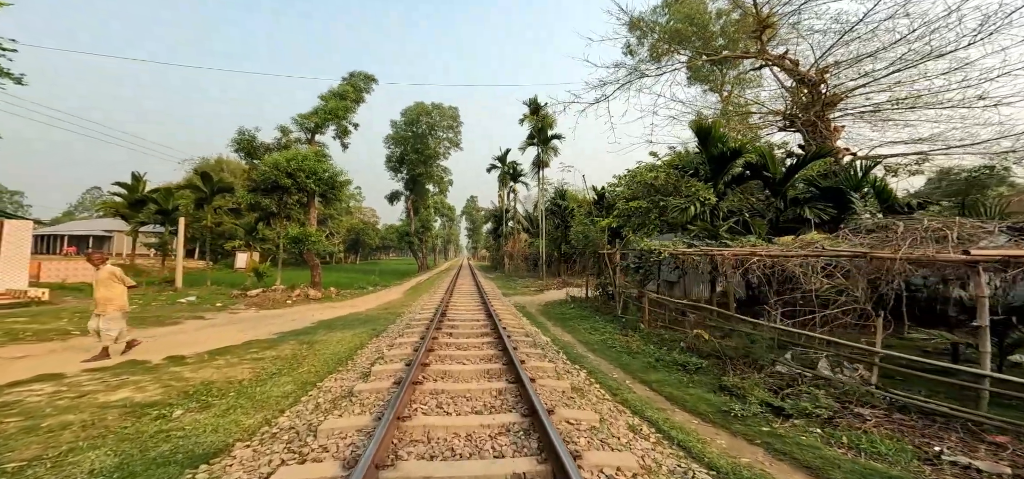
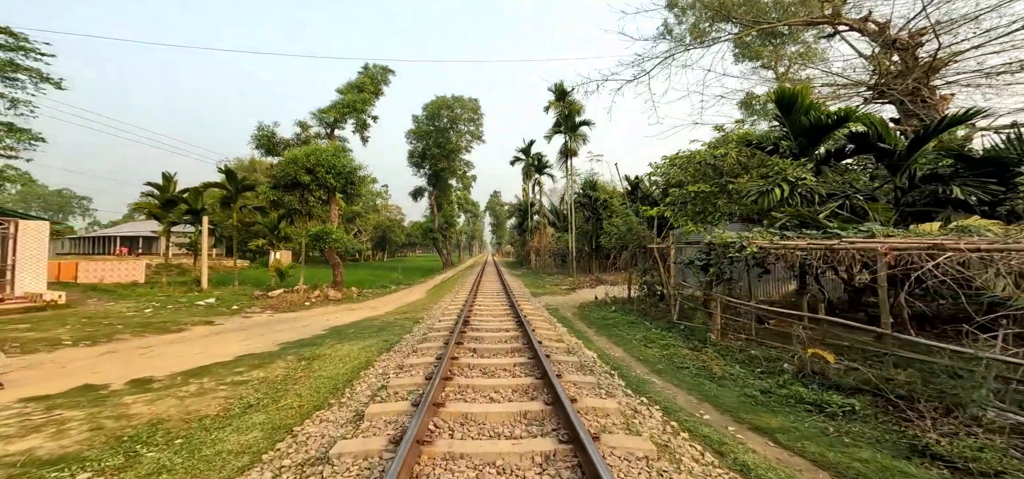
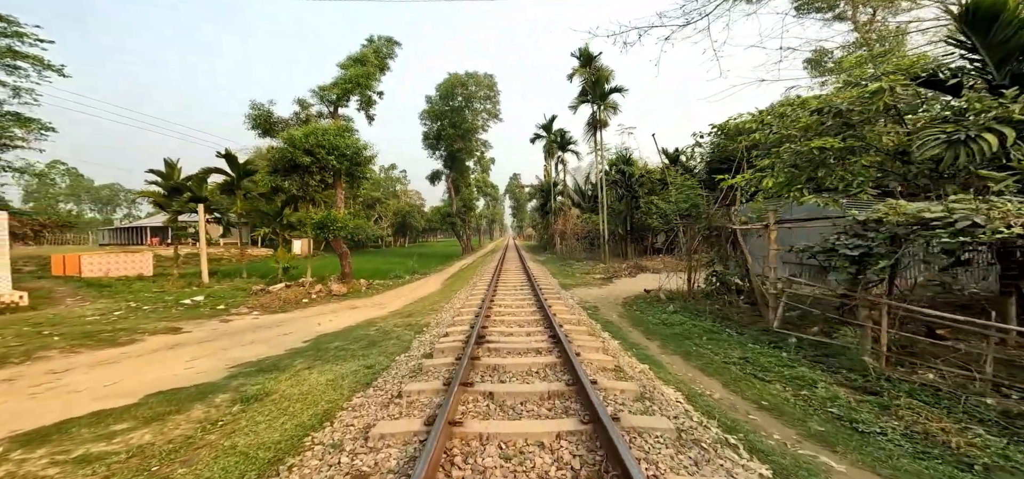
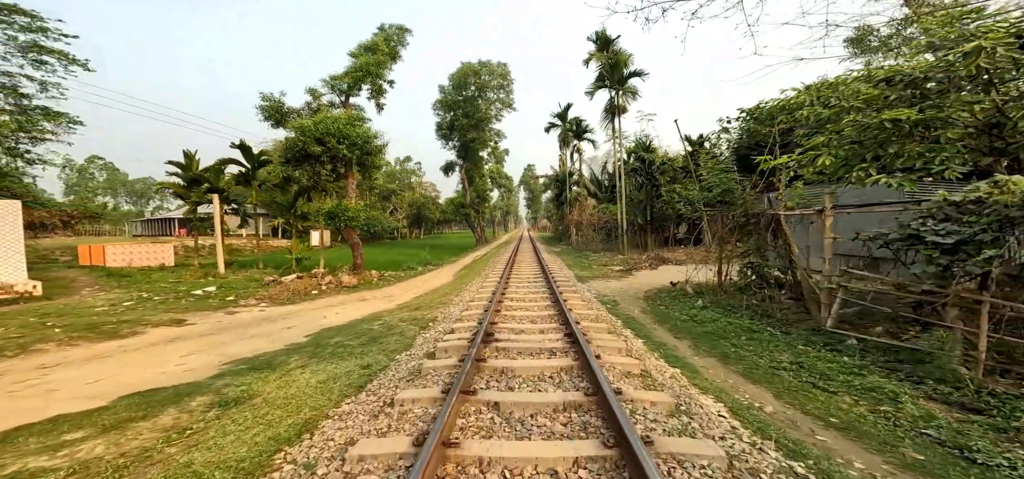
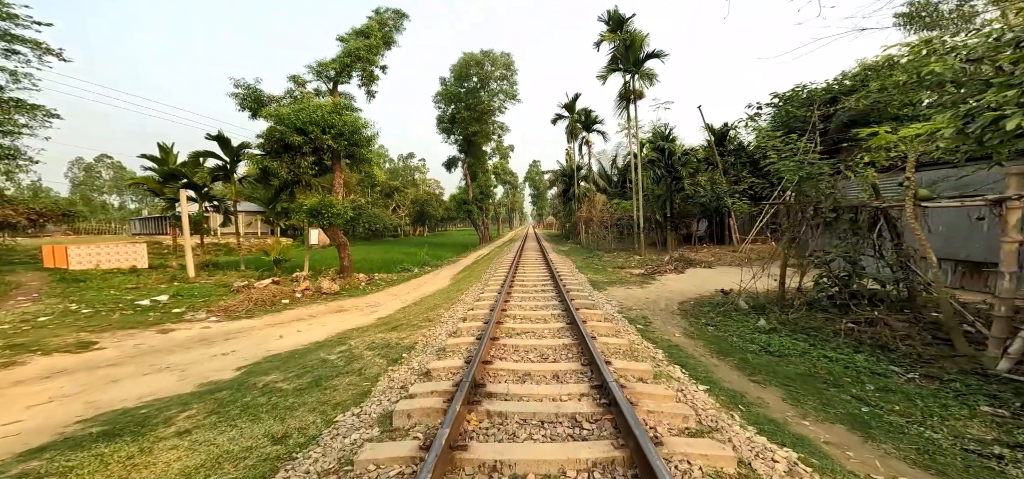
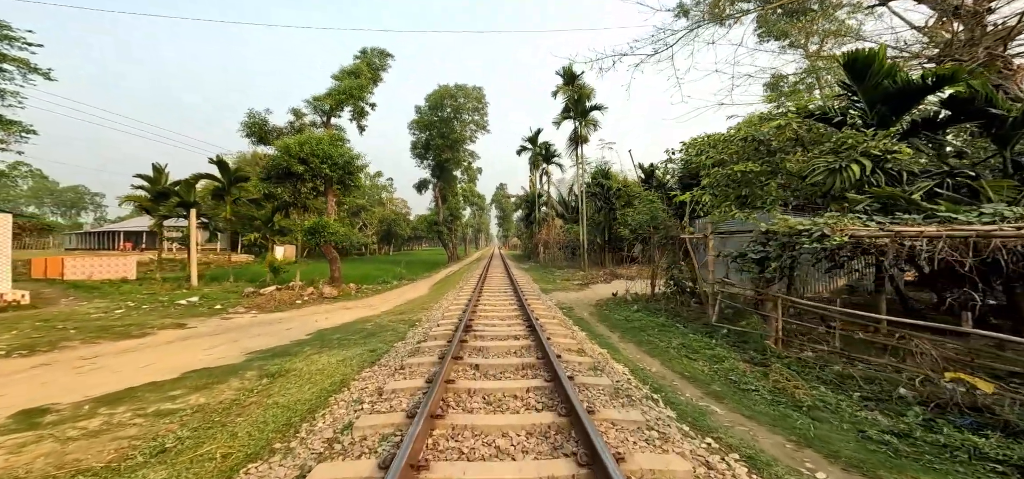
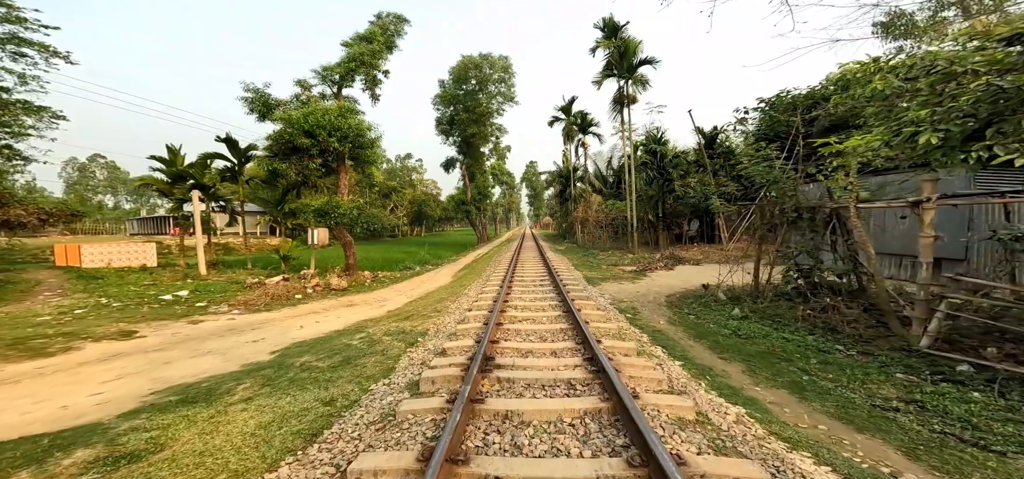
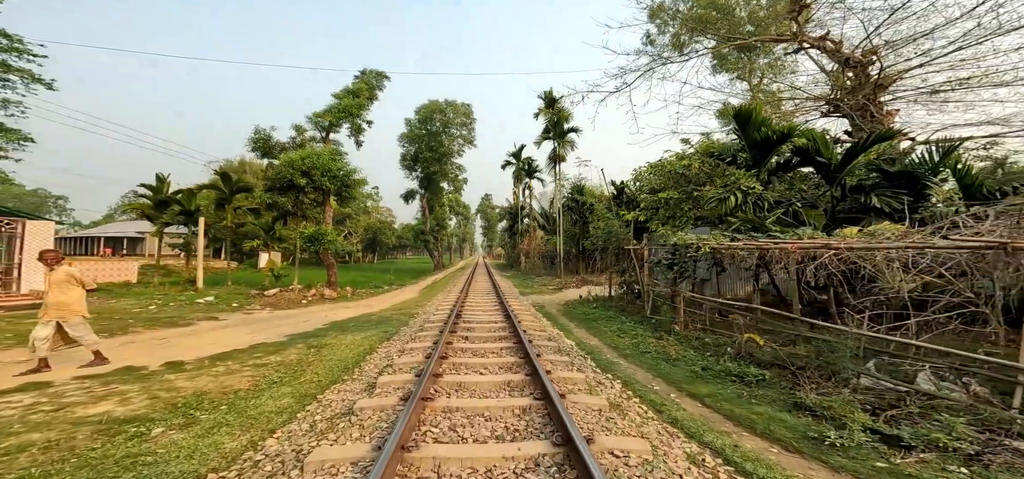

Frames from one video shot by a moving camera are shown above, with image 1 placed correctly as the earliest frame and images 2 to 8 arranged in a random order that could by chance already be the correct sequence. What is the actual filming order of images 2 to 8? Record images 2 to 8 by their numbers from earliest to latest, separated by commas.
8, 2, 6, 3, 4, 7, 5
